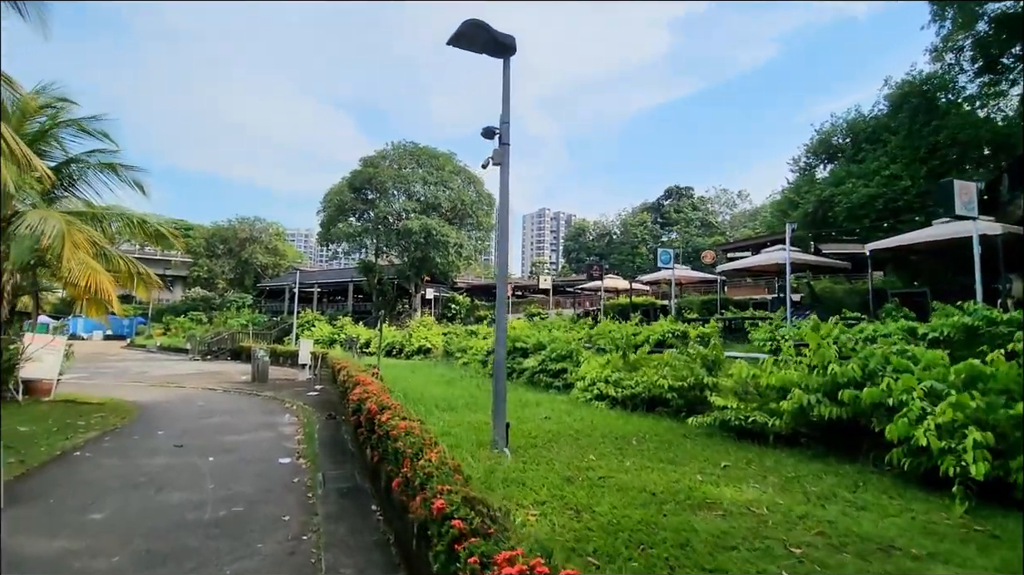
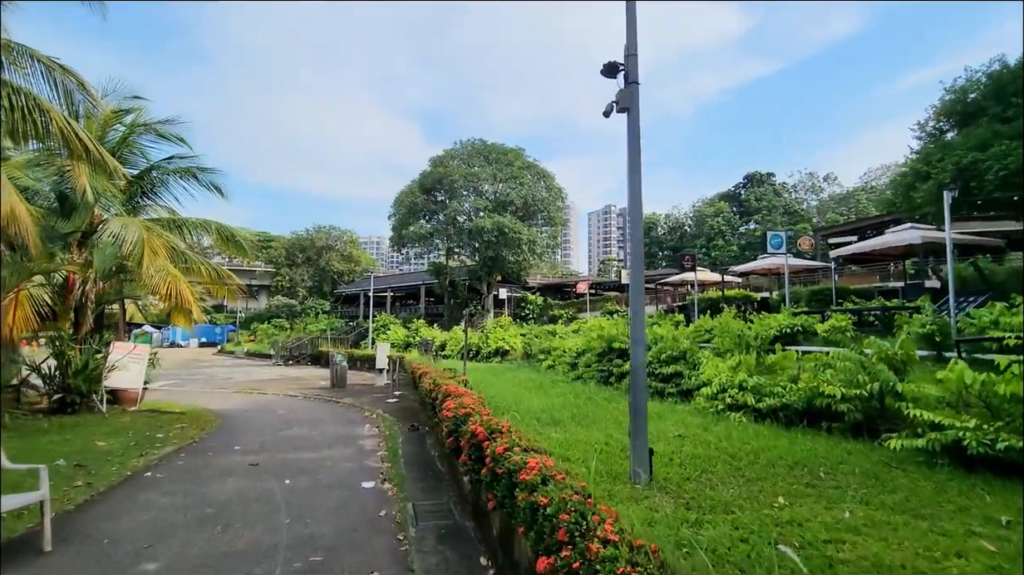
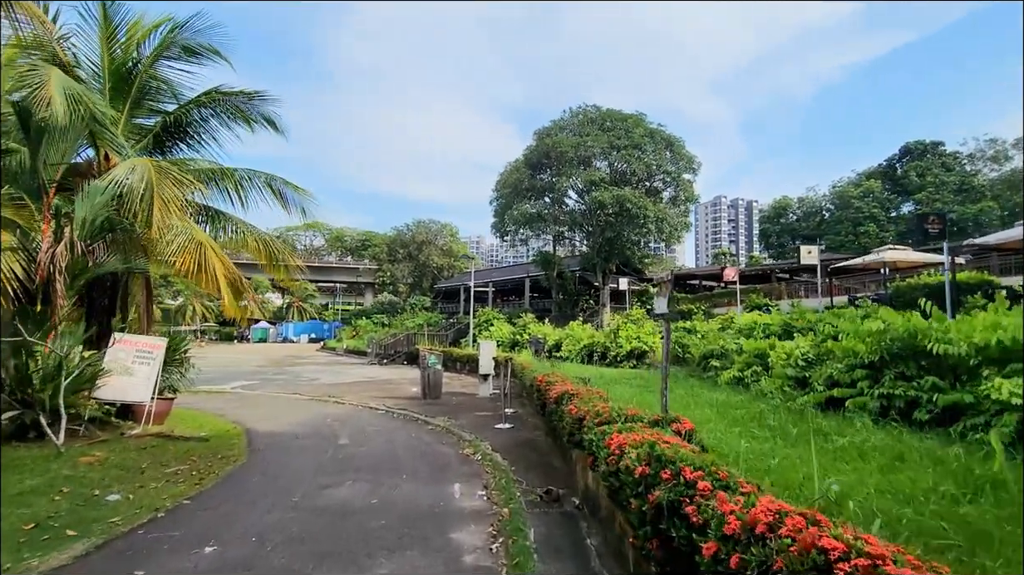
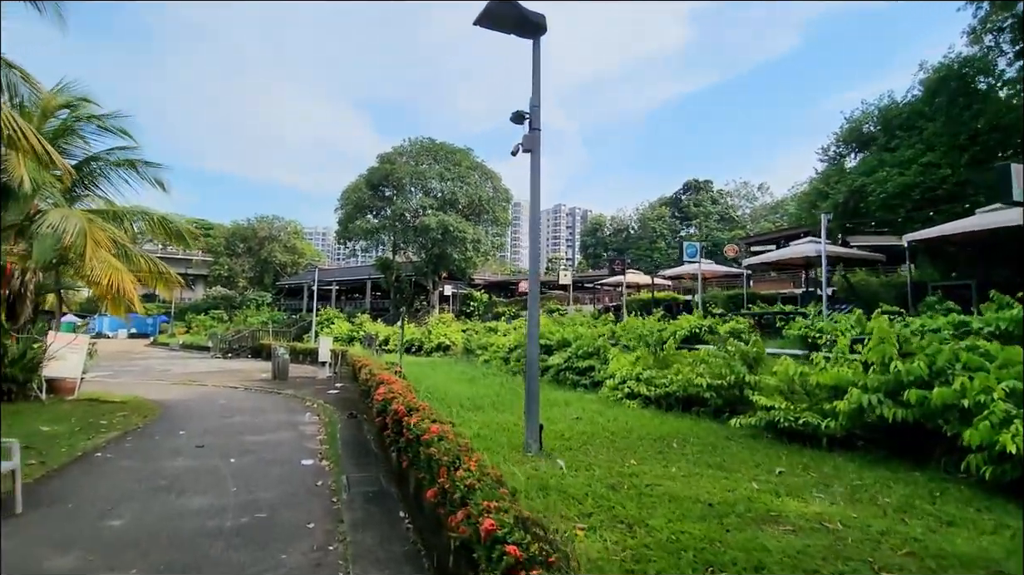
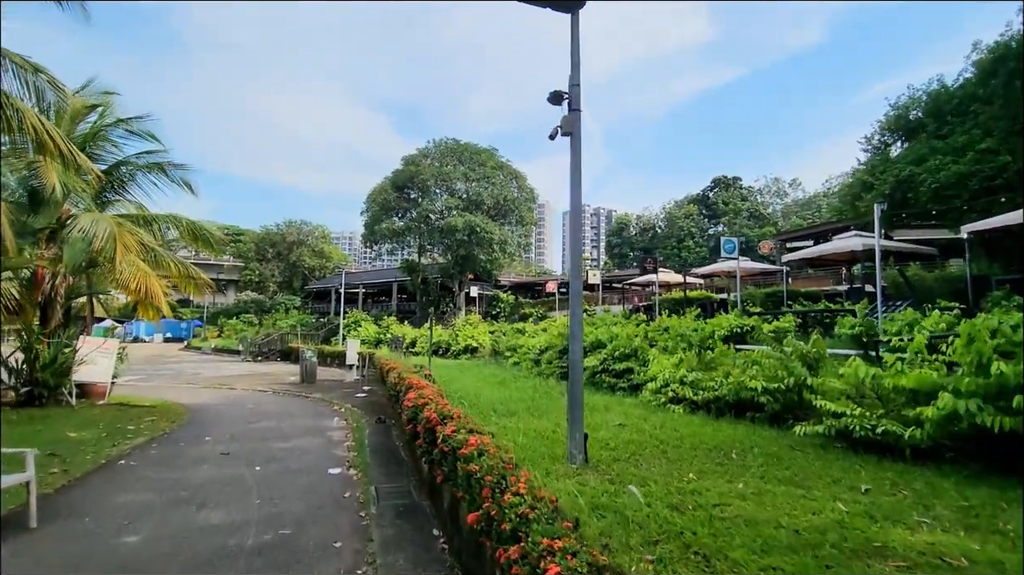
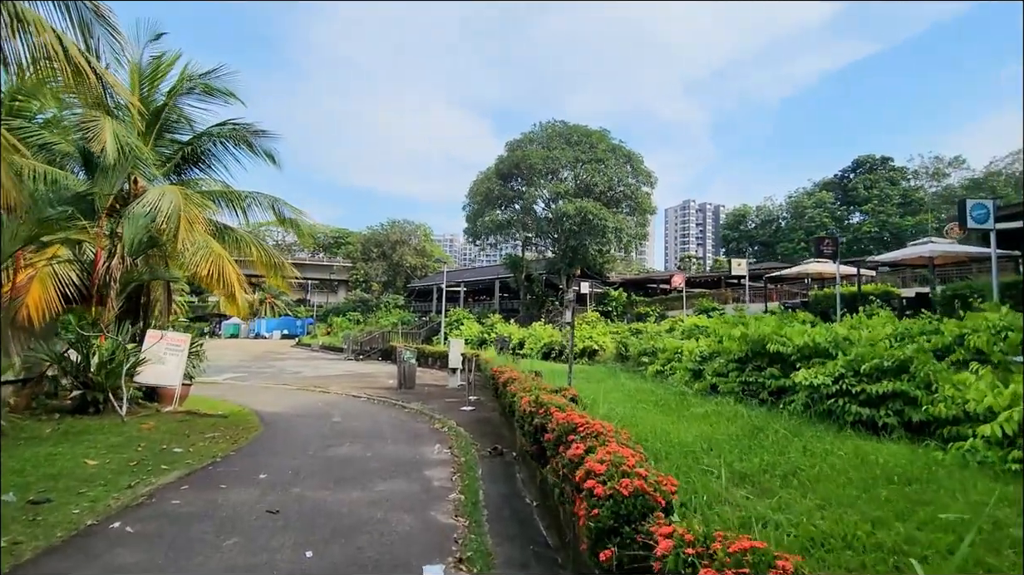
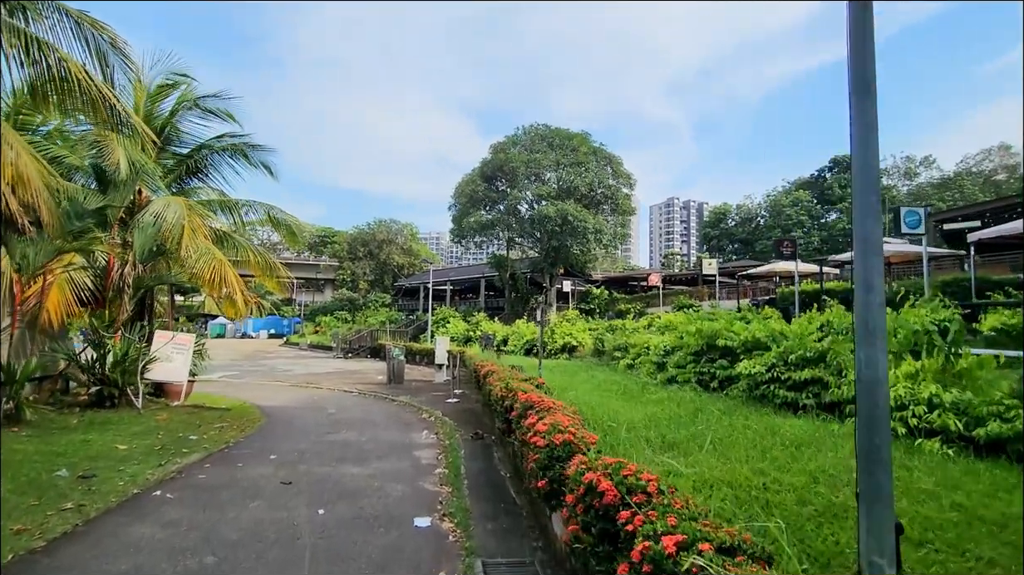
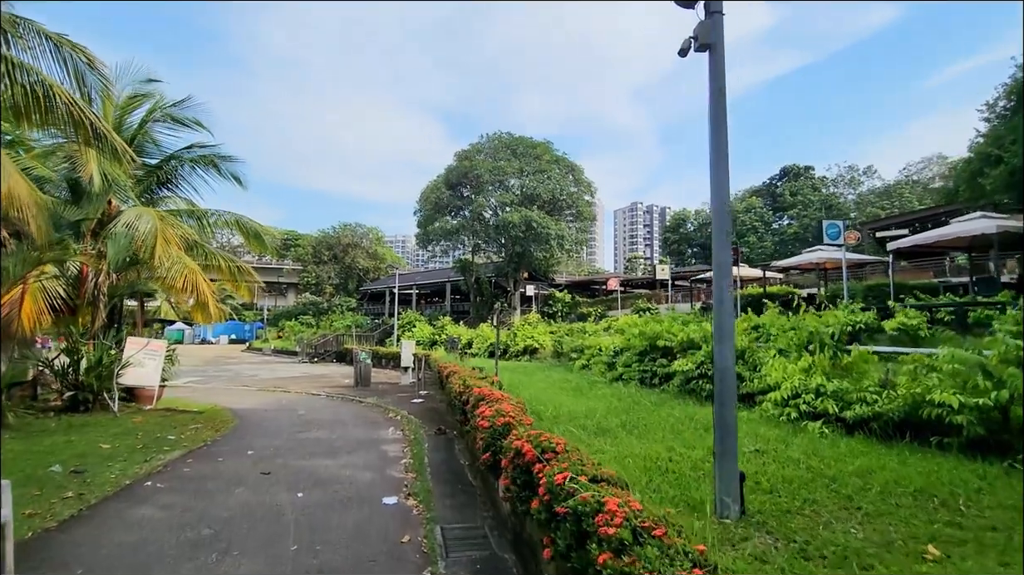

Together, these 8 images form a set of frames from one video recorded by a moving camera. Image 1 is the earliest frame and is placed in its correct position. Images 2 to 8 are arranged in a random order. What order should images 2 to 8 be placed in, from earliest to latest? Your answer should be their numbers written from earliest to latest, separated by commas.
4, 5, 2, 8, 7, 6, 3
